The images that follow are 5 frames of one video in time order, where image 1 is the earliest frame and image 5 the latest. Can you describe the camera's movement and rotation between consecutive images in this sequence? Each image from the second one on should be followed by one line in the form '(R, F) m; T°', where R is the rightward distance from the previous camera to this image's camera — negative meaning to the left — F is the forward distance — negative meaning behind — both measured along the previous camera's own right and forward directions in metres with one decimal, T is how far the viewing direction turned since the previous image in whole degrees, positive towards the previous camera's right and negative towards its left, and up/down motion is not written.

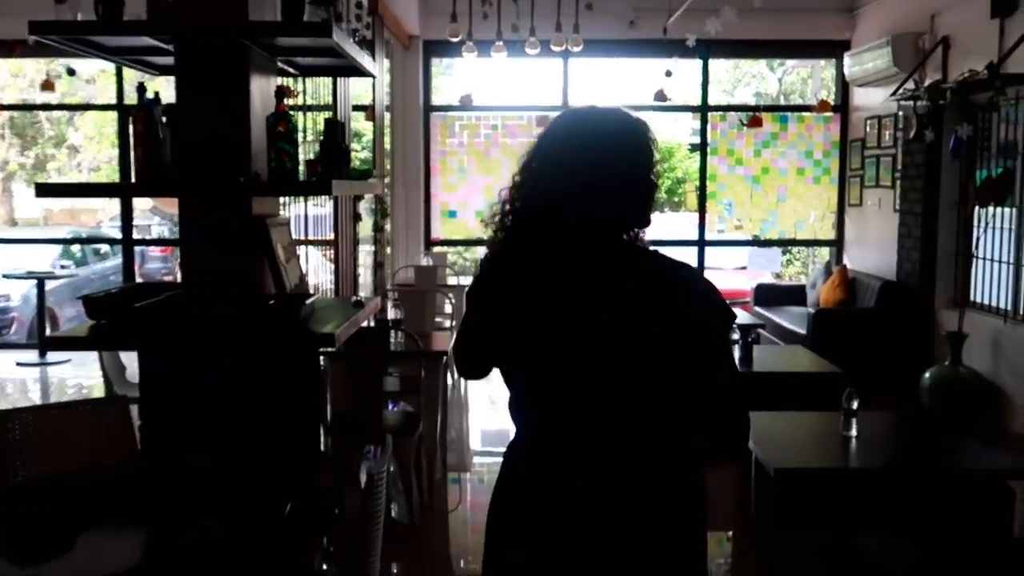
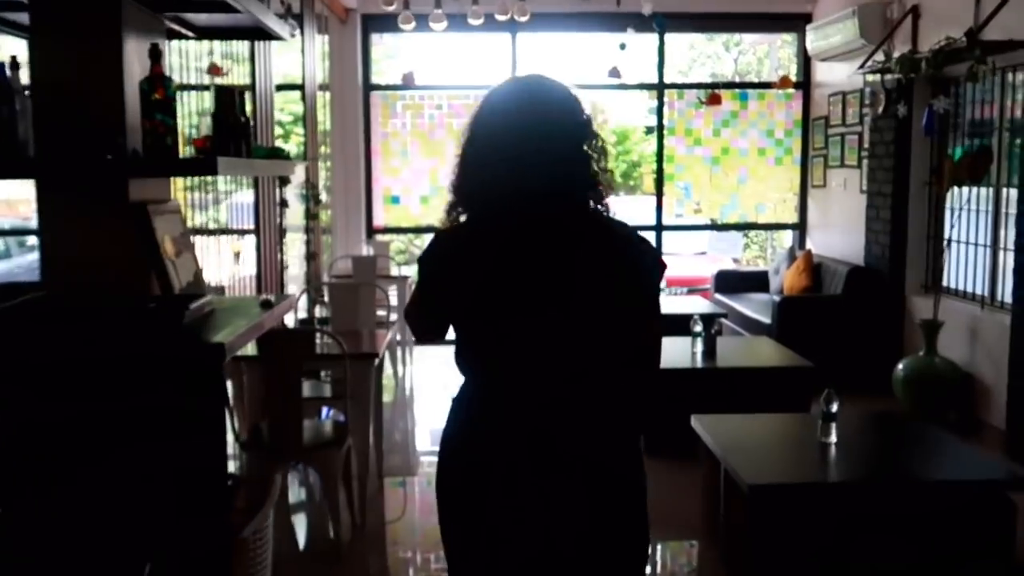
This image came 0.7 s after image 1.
(+0.1, +0.4) m; +3°
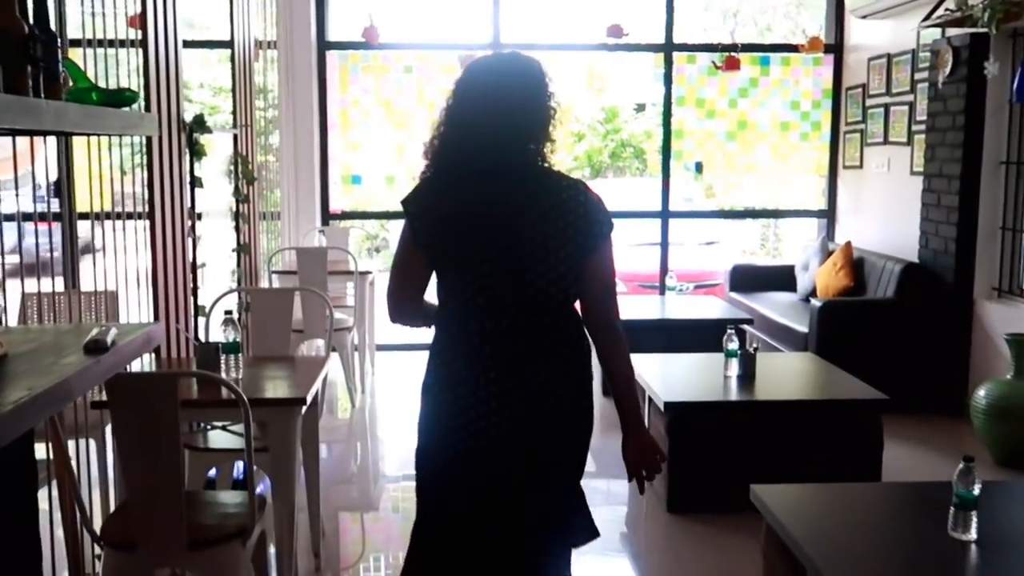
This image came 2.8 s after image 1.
(0.0, +1.1) m; +1°
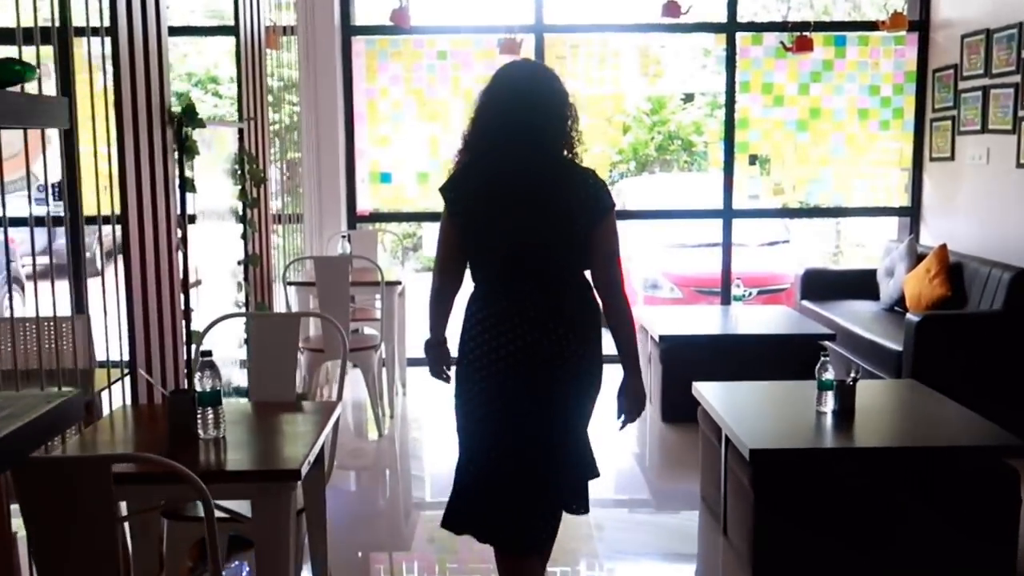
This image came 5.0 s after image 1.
(0.0, +0.6) m; -2°
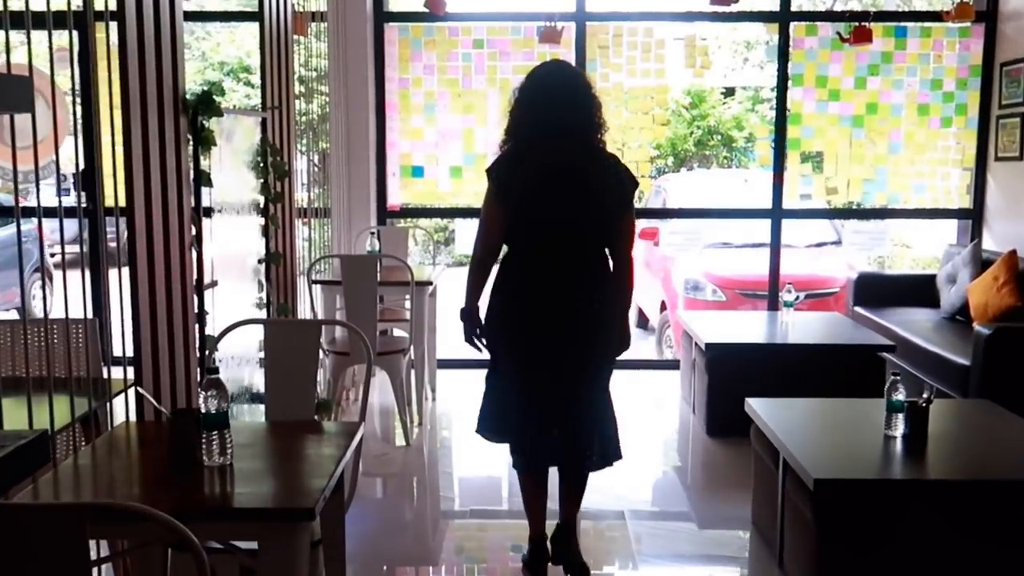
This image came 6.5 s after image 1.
(0.0, +0.3) m; -2°
